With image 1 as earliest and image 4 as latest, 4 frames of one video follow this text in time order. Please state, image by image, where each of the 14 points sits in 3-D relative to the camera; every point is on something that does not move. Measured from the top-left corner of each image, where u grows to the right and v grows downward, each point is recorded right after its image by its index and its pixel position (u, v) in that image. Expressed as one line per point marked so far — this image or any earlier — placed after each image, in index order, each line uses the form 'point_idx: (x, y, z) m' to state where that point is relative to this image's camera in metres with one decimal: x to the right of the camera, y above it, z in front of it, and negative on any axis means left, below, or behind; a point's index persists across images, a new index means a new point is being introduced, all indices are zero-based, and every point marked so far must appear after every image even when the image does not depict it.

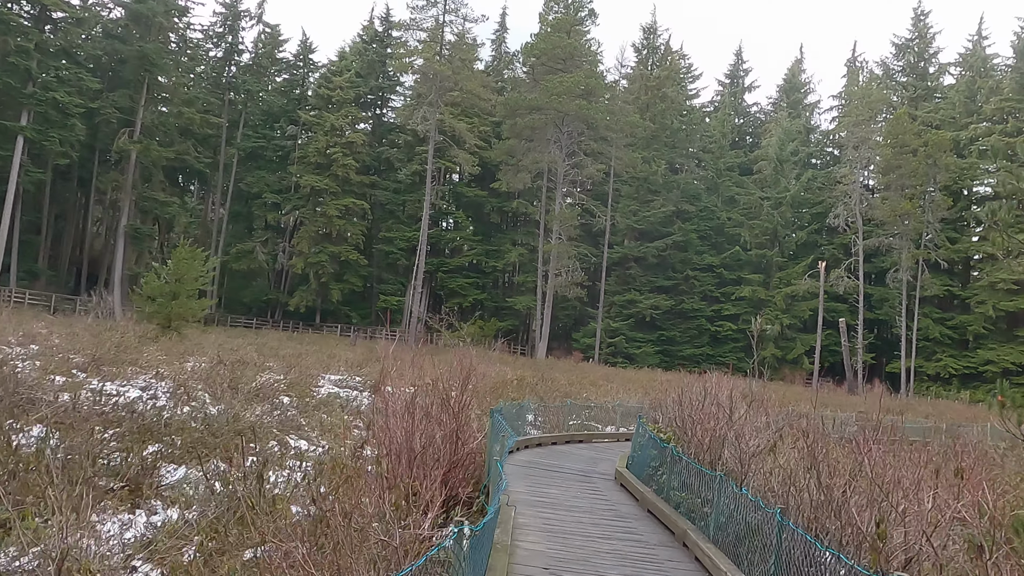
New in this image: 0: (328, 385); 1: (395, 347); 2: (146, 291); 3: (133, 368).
0: (-2.6, -1.3, +10.5) m
1: (-2.6, -1.4, +17.1) m
2: (-7.7, -0.1, +16.0) m
3: (-4.7, -1.0, +9.4) m
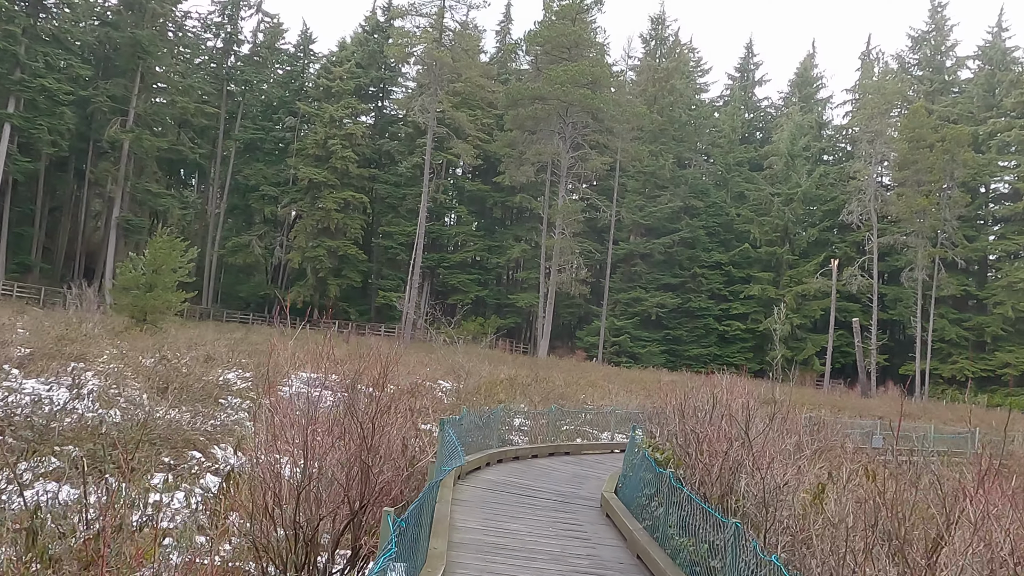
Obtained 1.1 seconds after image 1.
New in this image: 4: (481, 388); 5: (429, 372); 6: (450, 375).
0: (-2.7, -1.2, +9.6) m
1: (-2.7, -1.2, +16.2) m
2: (-7.7, +0.1, +15.1) m
3: (-4.9, -0.9, +8.5) m
4: (-0.5, -1.5, +10.7) m
5: (-1.4, -1.4, +12.4) m
6: (-1.0, -1.4, +12.1) m
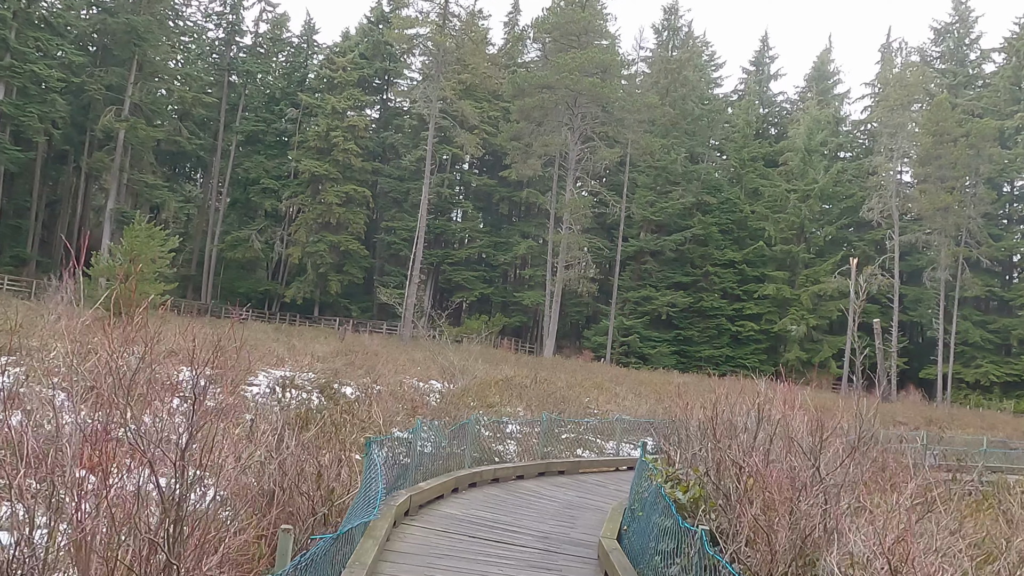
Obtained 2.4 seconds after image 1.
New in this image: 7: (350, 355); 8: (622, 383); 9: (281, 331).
0: (-2.8, -1.0, +8.6) m
1: (-2.7, -1.1, +15.2) m
2: (-7.7, +0.3, +14.2) m
3: (-4.9, -0.7, +7.6) m
4: (-0.5, -1.3, +9.7) m
5: (-1.4, -1.3, +11.4) m
6: (-1.0, -1.3, +11.1) m
7: (-2.6, -1.1, +12.3) m
8: (+2.1, -1.9, +14.9) m
9: (-5.9, -1.1, +19.7) m
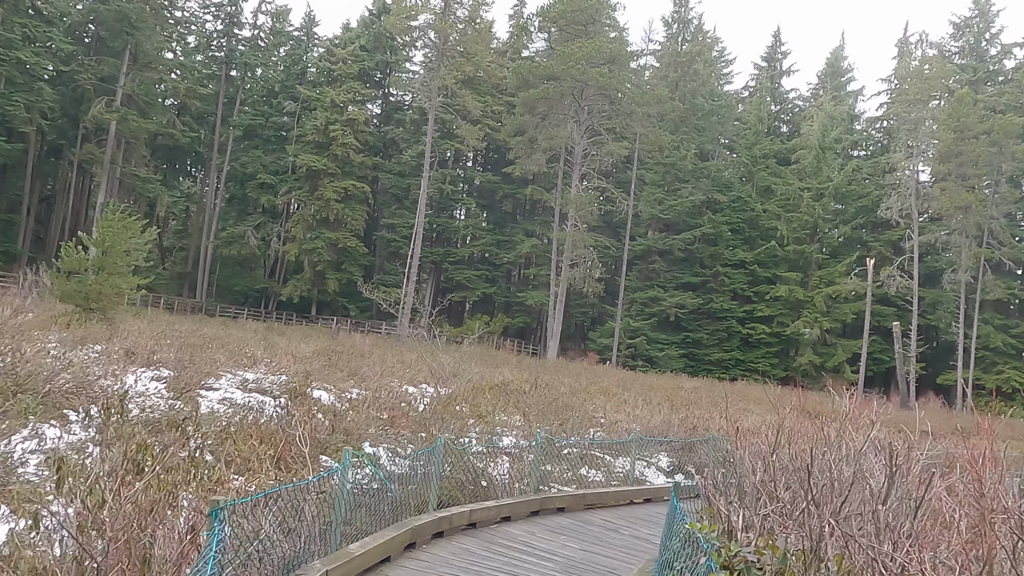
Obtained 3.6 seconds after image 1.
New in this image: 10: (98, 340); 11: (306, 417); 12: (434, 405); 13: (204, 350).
0: (-2.8, -1.0, +7.6) m
1: (-2.7, -1.0, +14.1) m
2: (-7.7, +0.4, +13.2) m
3: (-5.0, -0.6, +6.6) m
4: (-0.5, -1.3, +8.7) m
5: (-1.4, -1.2, +10.3) m
6: (-1.0, -1.2, +10.1) m
7: (-2.6, -1.0, +11.2) m
8: (+2.1, -1.8, +13.9) m
9: (-5.9, -1.0, +18.7) m
10: (-5.1, -0.6, +9.4) m
11: (-1.8, -1.1, +6.6) m
12: (-0.8, -1.2, +8.2) m
13: (-3.9, -0.8, +9.7) m
